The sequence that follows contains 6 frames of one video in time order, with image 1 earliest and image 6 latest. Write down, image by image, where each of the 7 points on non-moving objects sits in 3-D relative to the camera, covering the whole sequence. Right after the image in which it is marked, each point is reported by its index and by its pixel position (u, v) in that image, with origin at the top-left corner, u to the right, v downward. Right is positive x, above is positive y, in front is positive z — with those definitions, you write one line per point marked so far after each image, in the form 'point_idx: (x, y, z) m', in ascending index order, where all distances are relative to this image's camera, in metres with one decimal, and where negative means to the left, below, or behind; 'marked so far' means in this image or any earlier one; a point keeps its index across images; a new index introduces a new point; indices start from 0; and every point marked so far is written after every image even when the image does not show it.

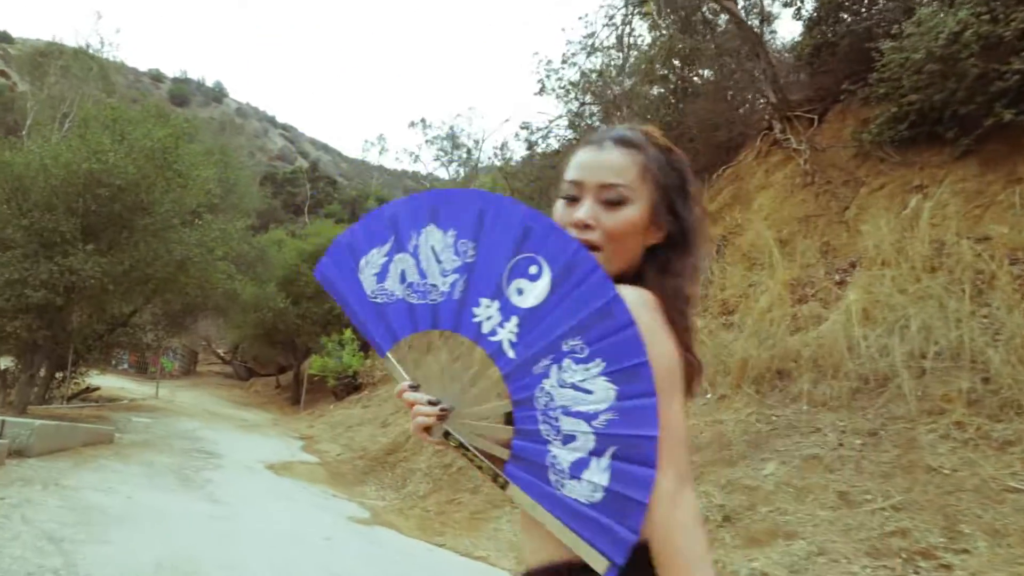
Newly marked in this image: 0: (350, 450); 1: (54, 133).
0: (-2.5, -2.5, +12.1) m
1: (-7.1, +2.4, +12.5) m
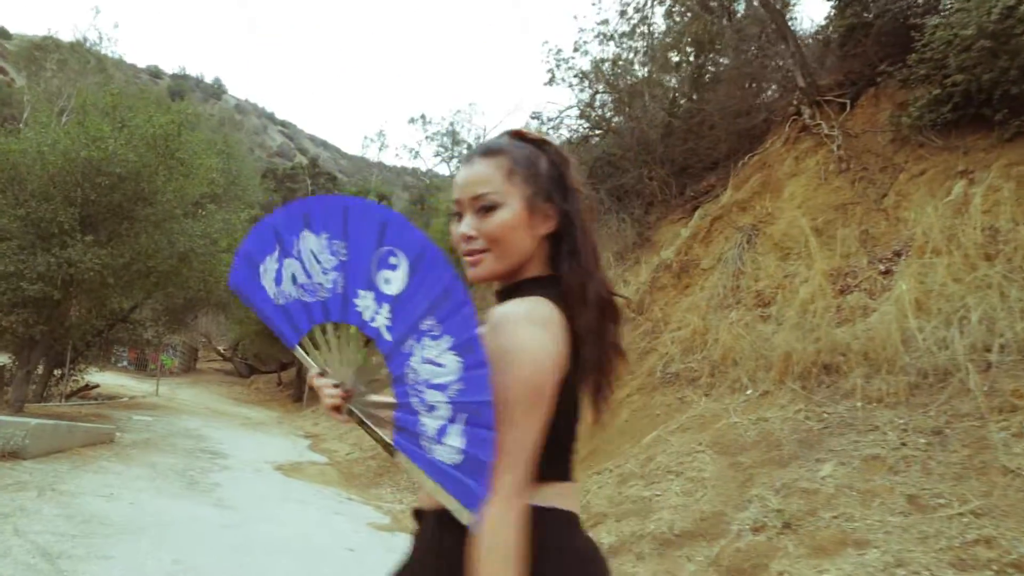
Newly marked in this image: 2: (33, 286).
0: (-2.3, -2.4, +11.7) m
1: (-6.9, +2.5, +12.0) m
2: (-6.5, 0.0, +10.8) m
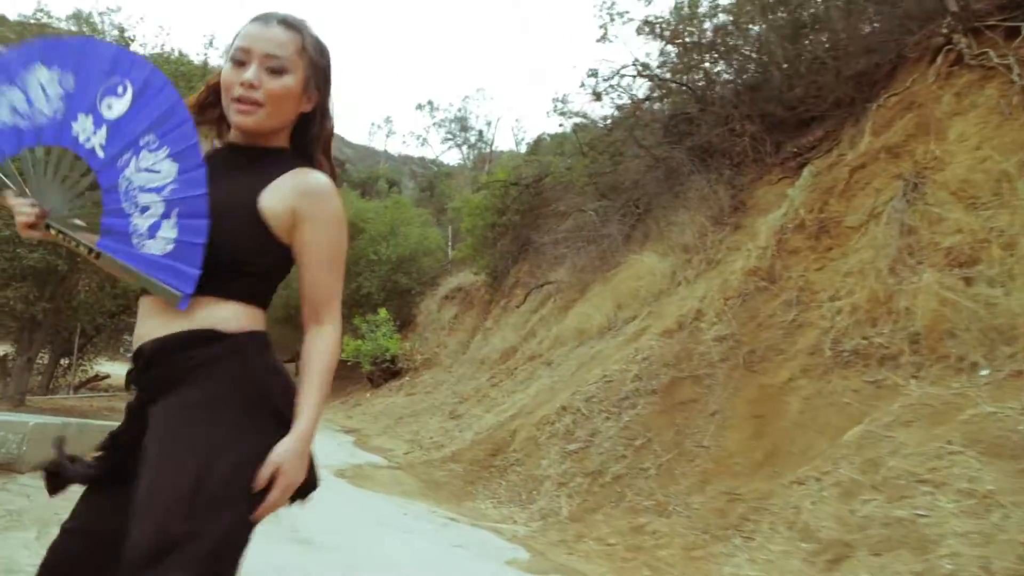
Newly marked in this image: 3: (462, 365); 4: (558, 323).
0: (-1.2, -2.0, +9.9) m
1: (-5.8, +2.9, +10.2) m
2: (-5.4, +0.4, +9.0) m
3: (-1.0, -1.5, +15.7) m
4: (+0.7, -0.5, +12.0) m
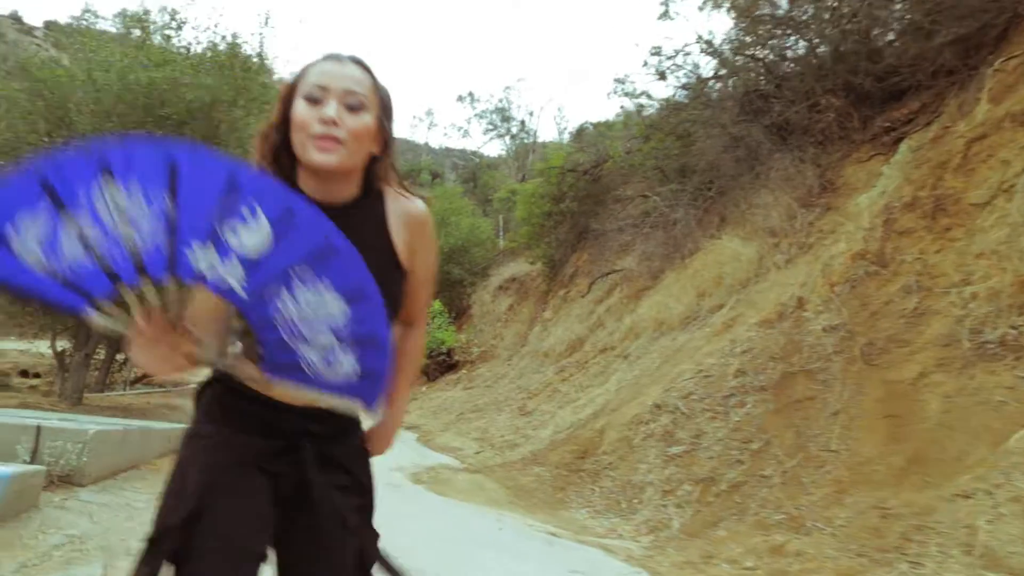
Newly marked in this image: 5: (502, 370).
0: (-0.3, -1.9, +9.3) m
1: (-5.0, +3.0, +9.8) m
2: (-4.6, +0.4, +8.7) m
3: (+0.2, -1.3, +15.1) m
4: (+1.7, -0.4, +11.3) m
5: (-0.2, -1.6, +15.5) m
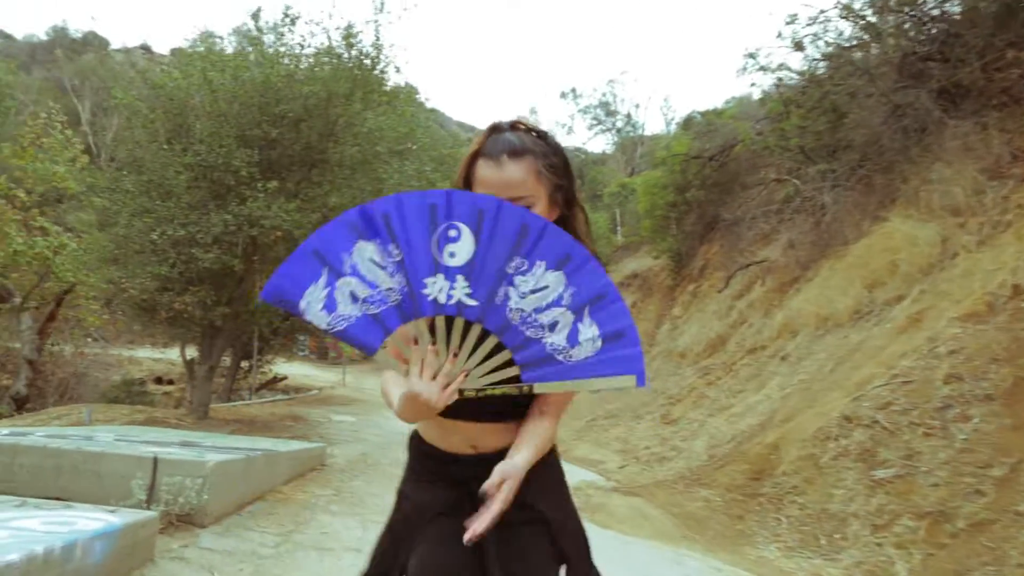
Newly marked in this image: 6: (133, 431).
0: (+1.3, -1.8, +8.4) m
1: (-3.5, +2.9, +9.5) m
2: (-3.2, +0.4, +8.3) m
3: (+2.5, -1.3, +14.1) m
4: (+3.4, -0.3, +10.1) m
5: (+2.2, -1.5, +14.5) m
6: (-2.7, -1.0, +5.6) m
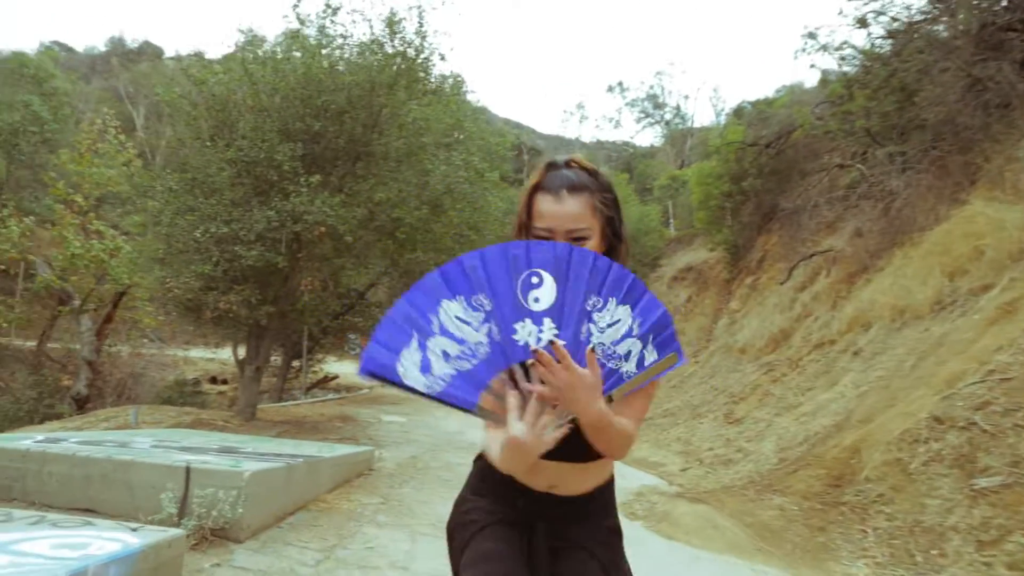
0: (+1.8, -1.8, +8.0) m
1: (-2.9, +2.9, +9.3) m
2: (-2.6, +0.4, +8.2) m
3: (+3.4, -1.1, +13.5) m
4: (+4.1, -0.2, +9.5) m
5: (+3.1, -1.4, +14.0) m
6: (-2.3, -1.0, +5.4) m
